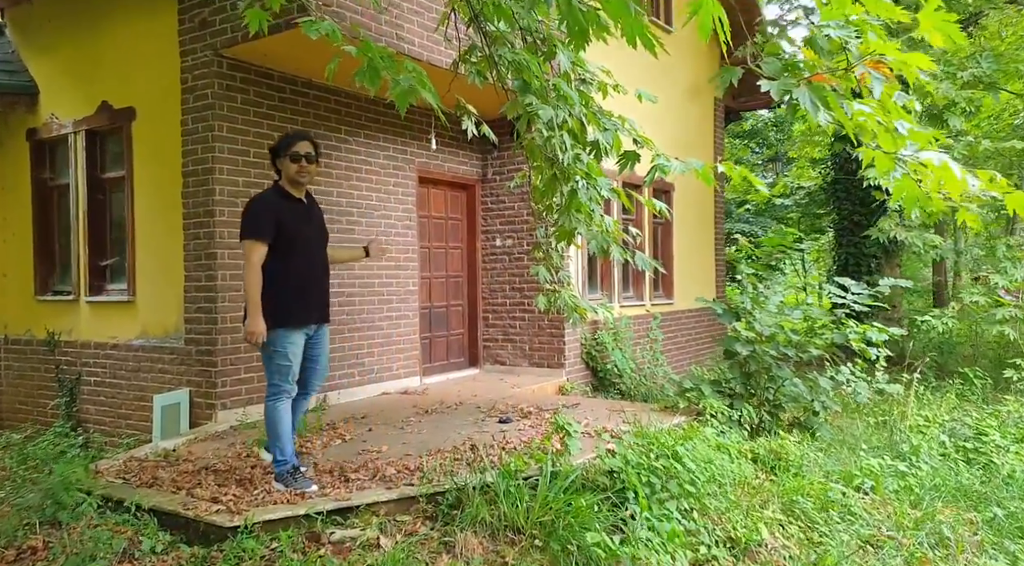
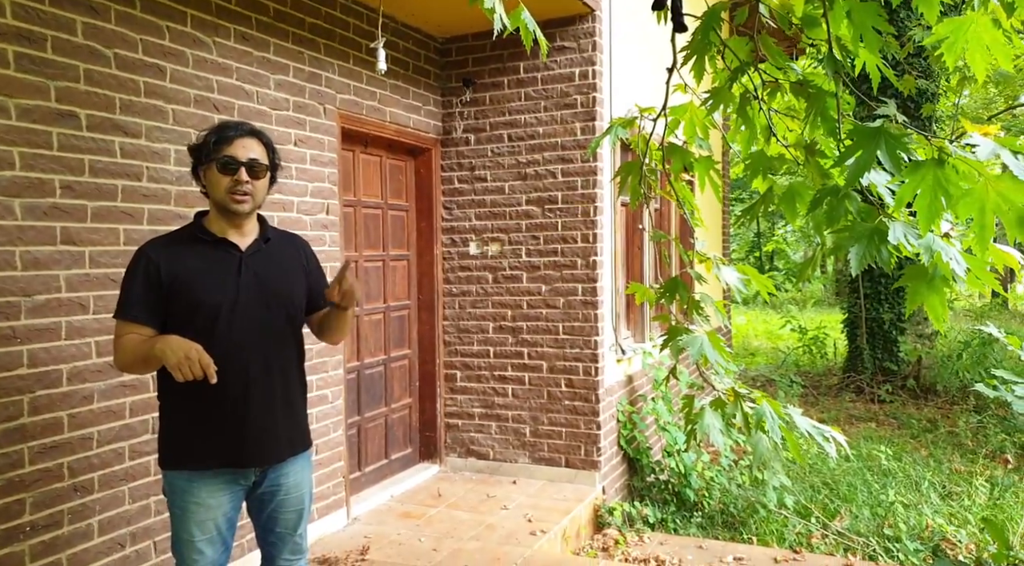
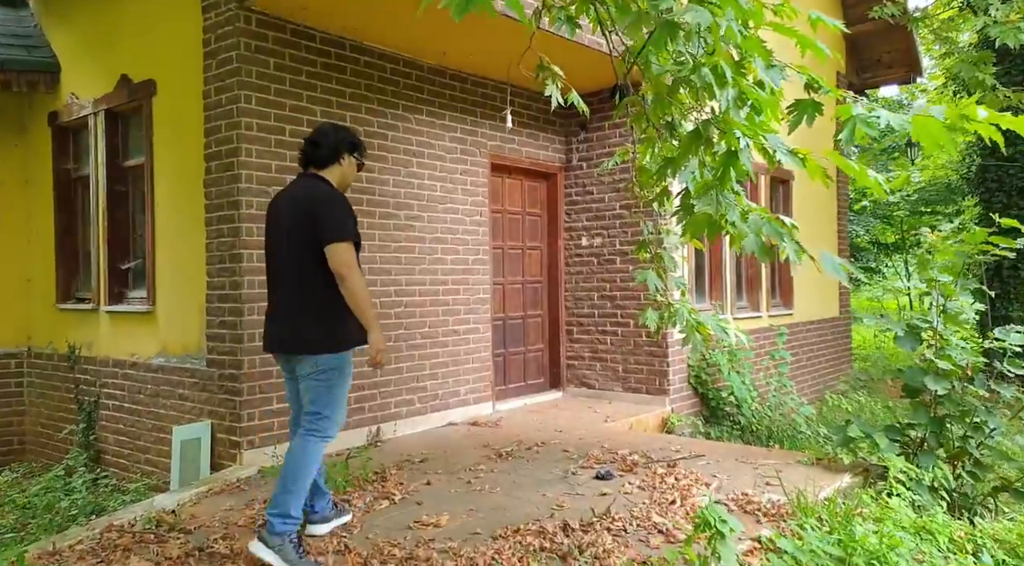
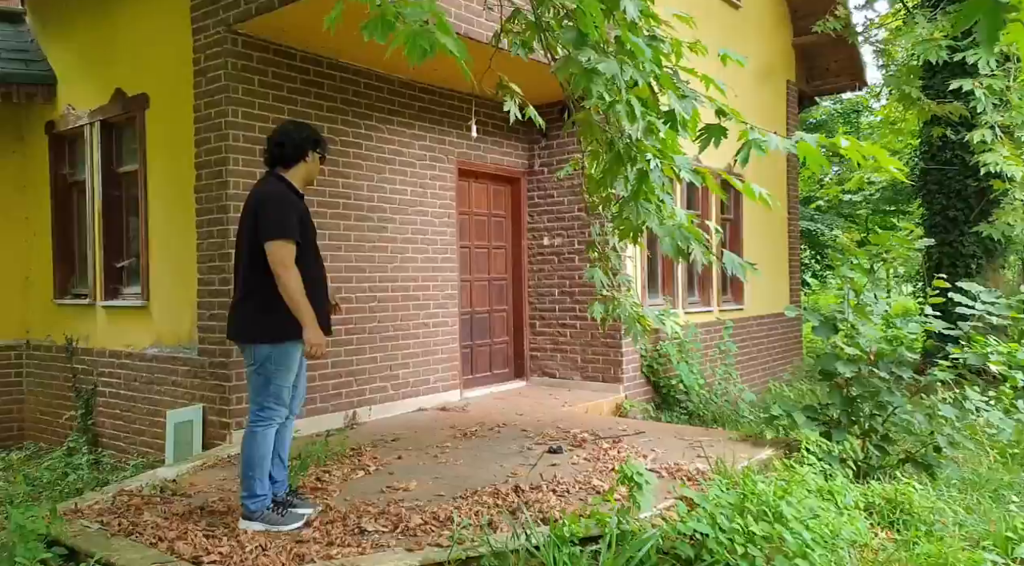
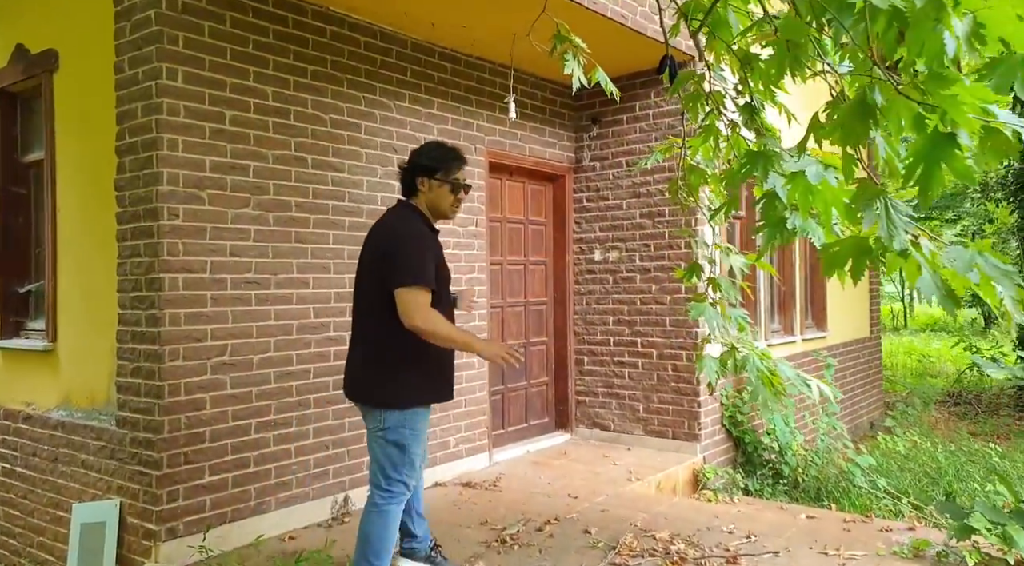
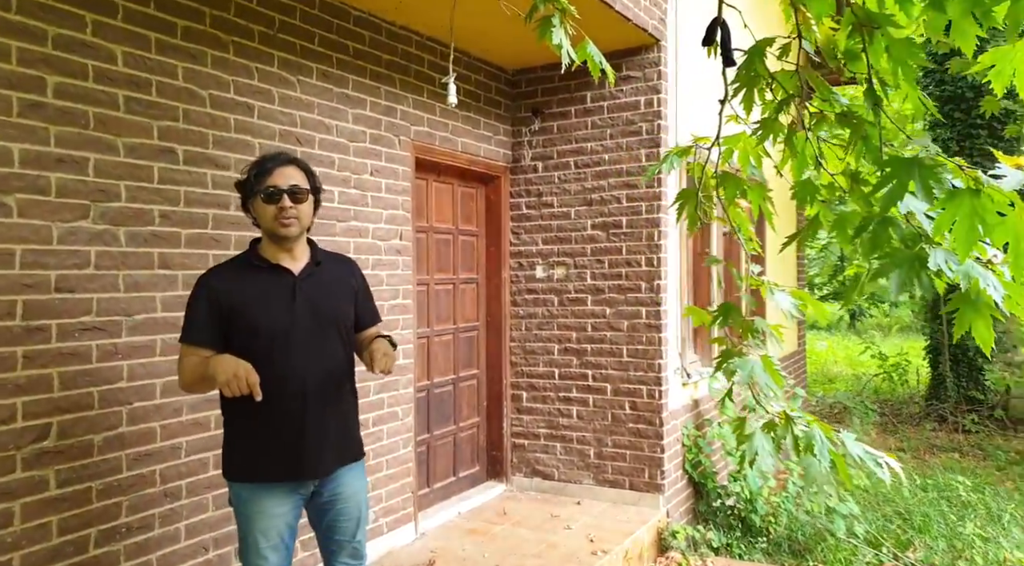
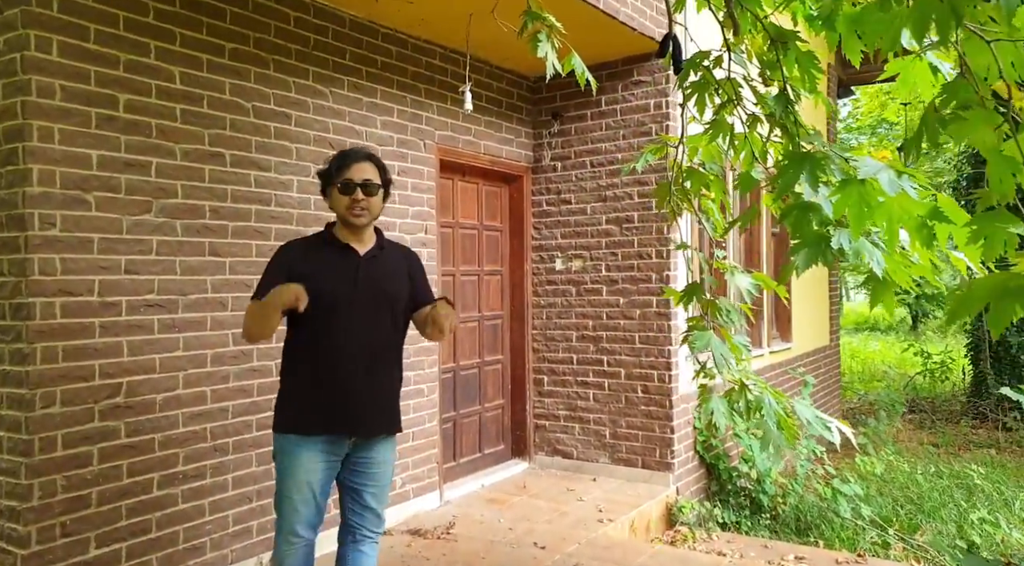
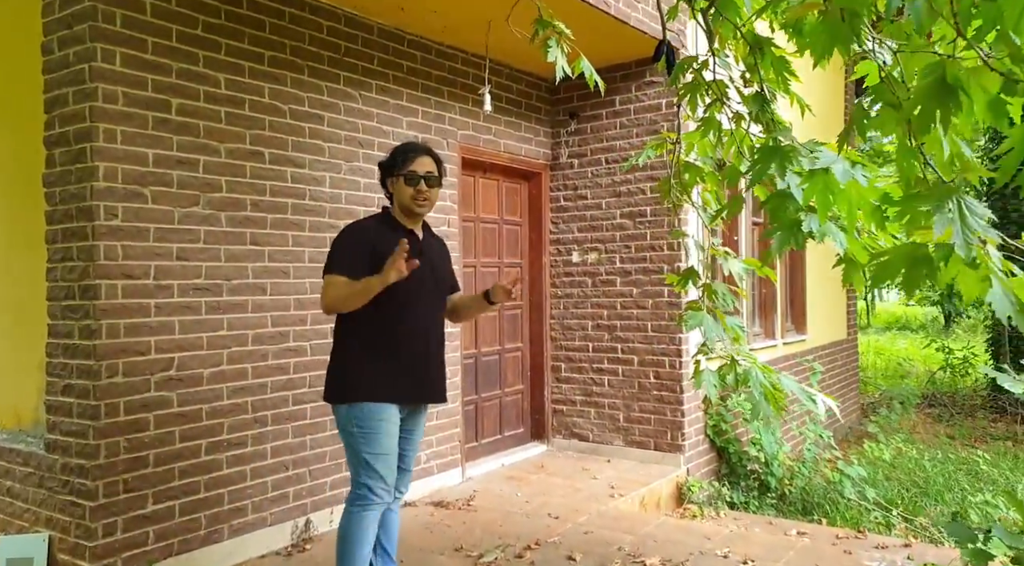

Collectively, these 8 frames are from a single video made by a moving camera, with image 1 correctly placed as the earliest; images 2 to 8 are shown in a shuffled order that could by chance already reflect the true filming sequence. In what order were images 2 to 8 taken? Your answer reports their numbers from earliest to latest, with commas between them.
4, 3, 5, 8, 7, 6, 2
